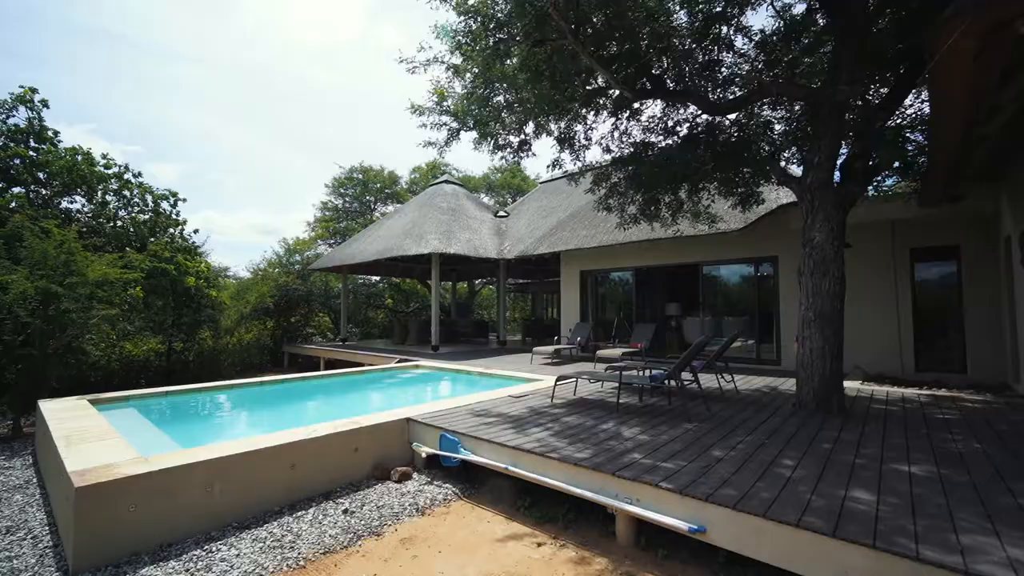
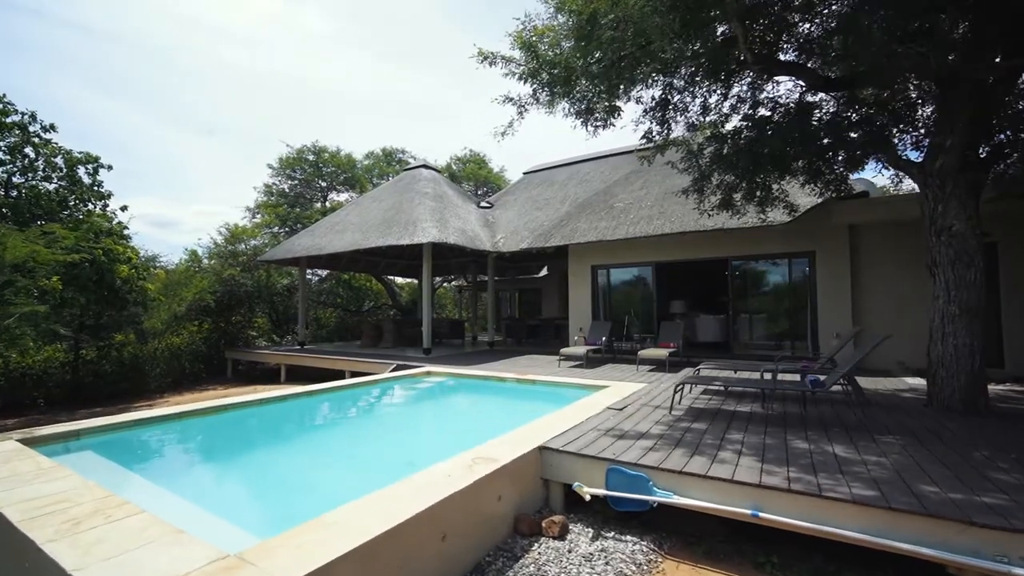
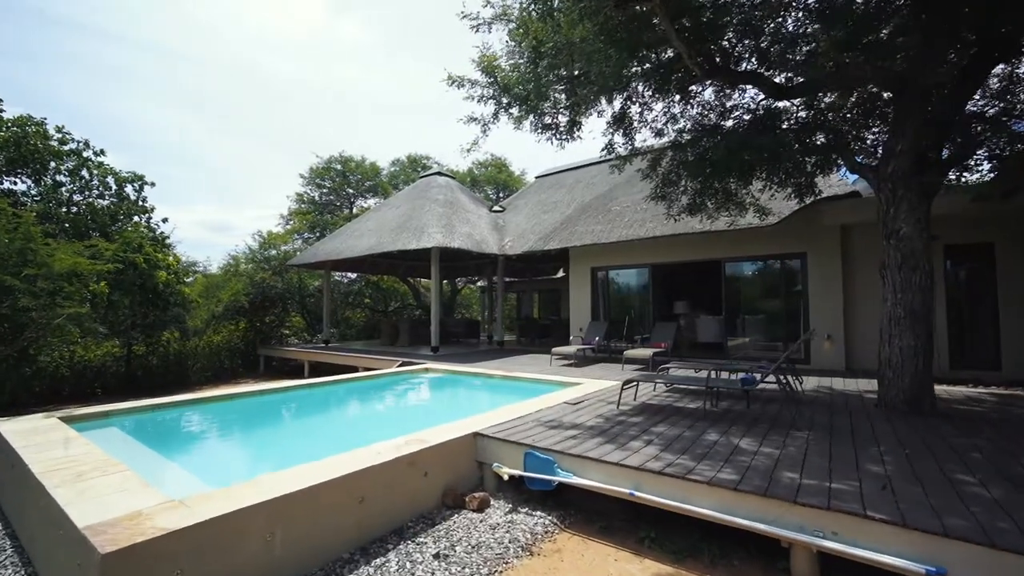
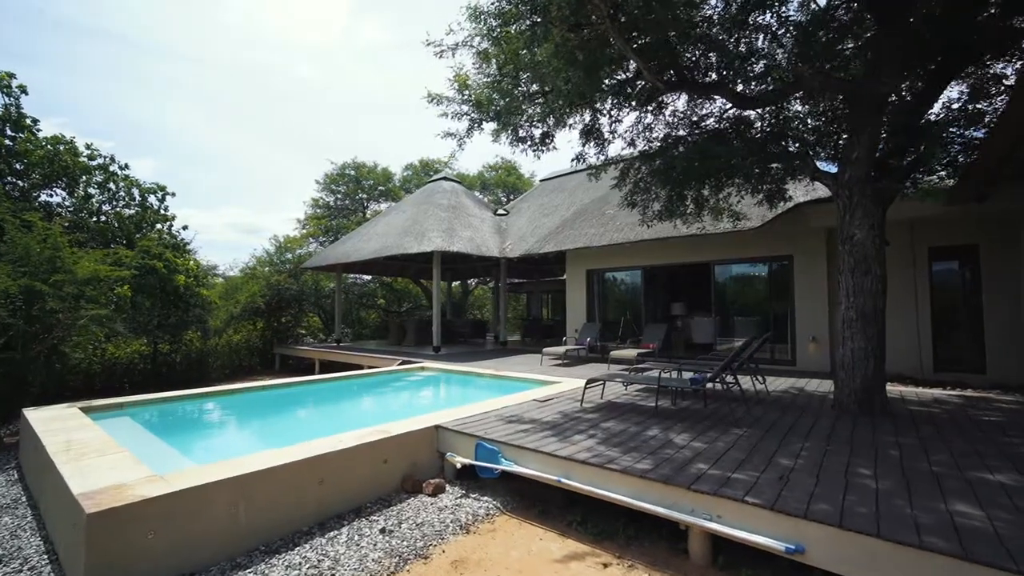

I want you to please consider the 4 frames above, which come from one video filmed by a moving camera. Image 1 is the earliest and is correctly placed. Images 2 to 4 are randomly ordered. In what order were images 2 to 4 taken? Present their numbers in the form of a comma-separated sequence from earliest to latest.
4, 3, 2
